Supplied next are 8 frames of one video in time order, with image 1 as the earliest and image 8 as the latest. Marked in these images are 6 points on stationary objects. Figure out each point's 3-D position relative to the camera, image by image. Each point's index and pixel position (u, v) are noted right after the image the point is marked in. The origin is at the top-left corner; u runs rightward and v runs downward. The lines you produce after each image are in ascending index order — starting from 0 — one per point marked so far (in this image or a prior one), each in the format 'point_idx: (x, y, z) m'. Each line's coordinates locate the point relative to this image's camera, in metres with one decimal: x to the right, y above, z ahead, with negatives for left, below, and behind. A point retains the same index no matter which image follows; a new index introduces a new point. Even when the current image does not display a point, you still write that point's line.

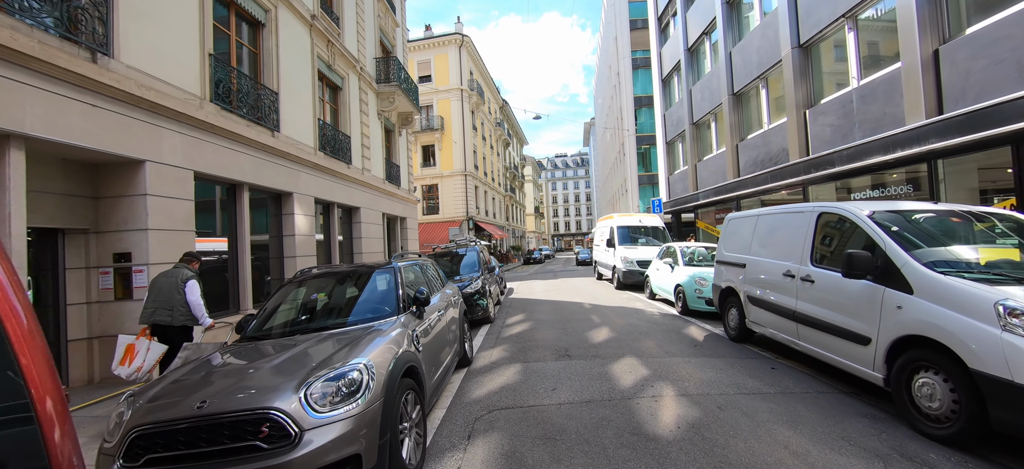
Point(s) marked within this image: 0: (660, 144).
0: (+7.6, +4.6, +18.5) m
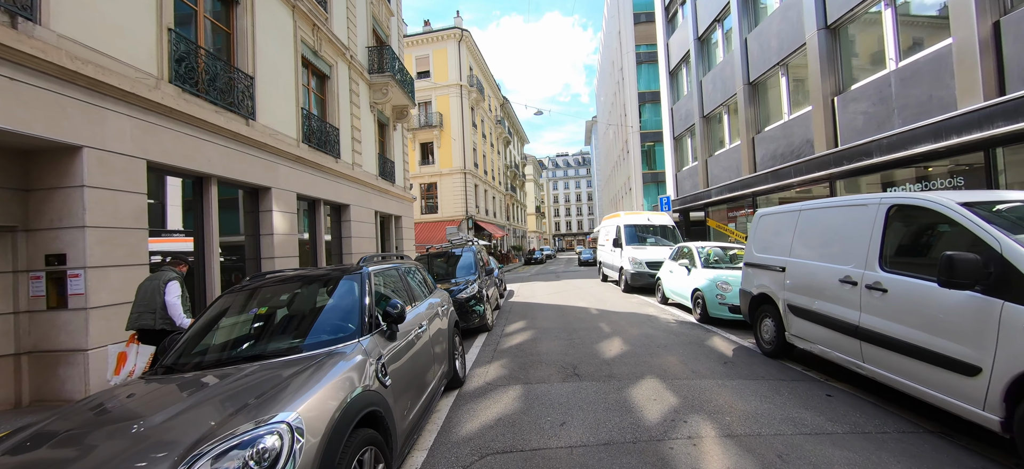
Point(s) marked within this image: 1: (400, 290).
0: (+7.6, +4.7, +17.7) m
1: (-1.2, -0.6, +4.0) m
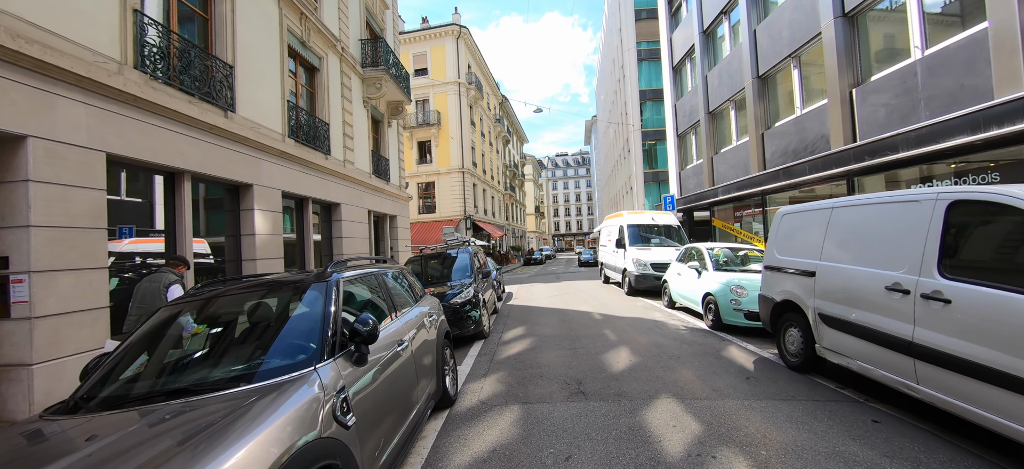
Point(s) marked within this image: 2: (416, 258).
0: (+7.6, +4.7, +17.2) m
1: (-1.3, -0.6, +3.5) m
2: (-2.3, -0.6, +8.8) m
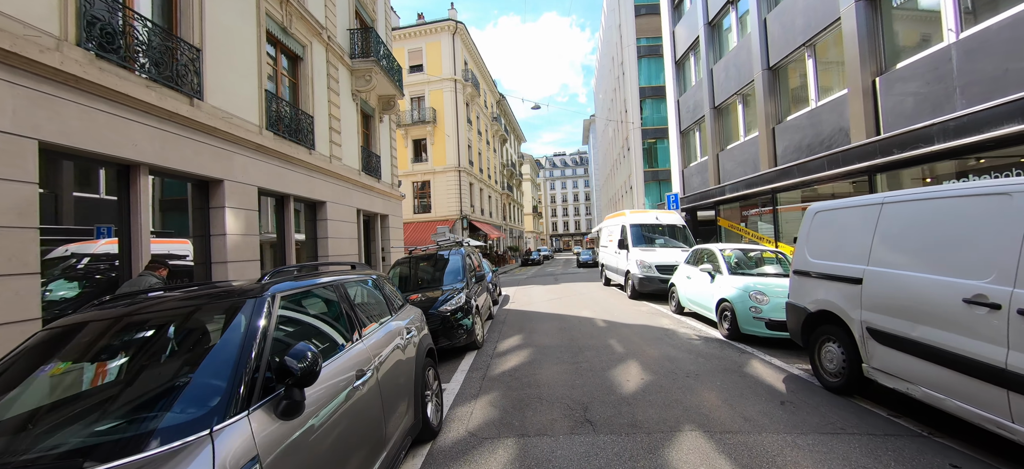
0: (+7.5, +4.7, +16.7) m
1: (-1.3, -0.6, +2.9) m
2: (-2.4, -0.6, +8.2) m
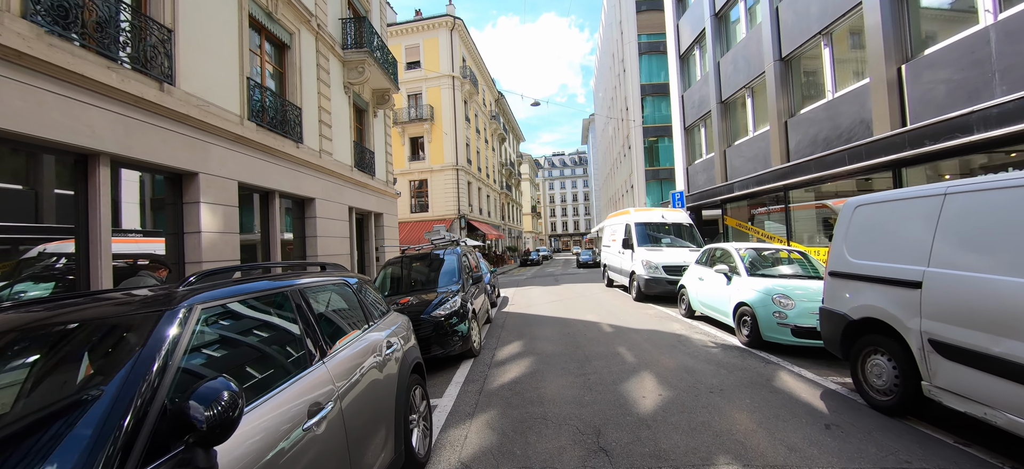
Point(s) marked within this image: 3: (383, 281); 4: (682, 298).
0: (+7.4, +4.7, +16.2) m
1: (-1.3, -0.6, +2.4) m
2: (-2.4, -0.5, +7.7) m
3: (-2.5, -0.9, +7.1) m
4: (+3.7, -1.4, +7.7) m
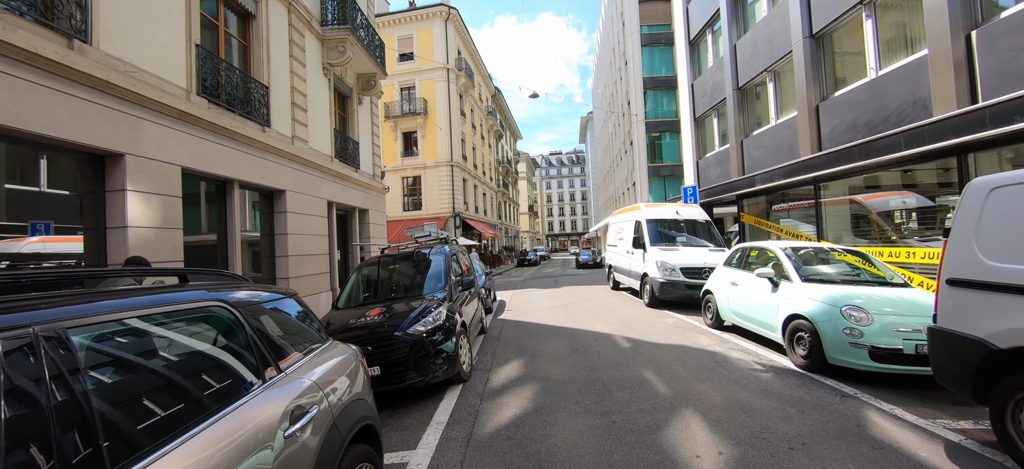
0: (+7.3, +4.7, +15.1) m
1: (-1.3, -0.5, +1.3) m
2: (-2.5, -0.5, +6.5) m
3: (-2.6, -0.8, +5.9) m
4: (+3.6, -1.3, +6.7) m
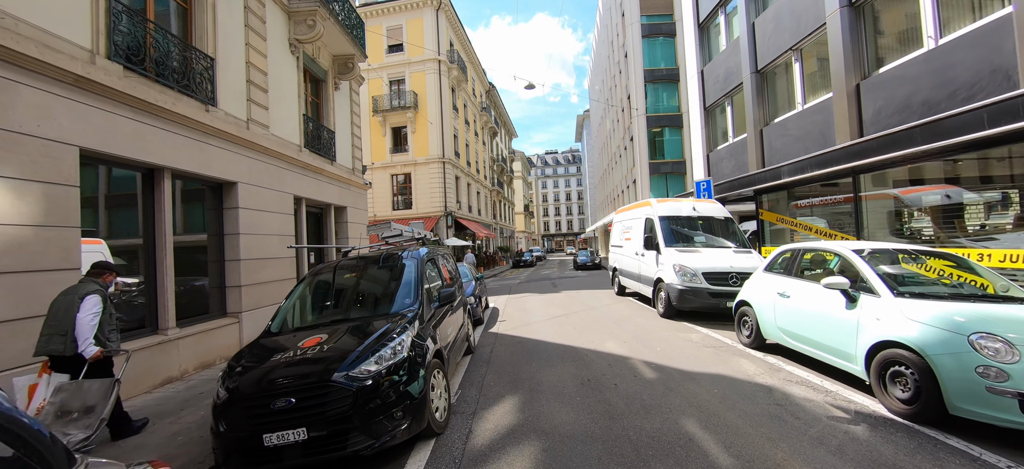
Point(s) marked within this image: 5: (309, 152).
0: (+7.1, +4.7, +14.0) m
1: (-1.3, -0.5, 0.0) m
2: (-2.6, -0.5, +5.3) m
3: (-2.7, -0.8, +4.7) m
4: (+3.5, -1.3, +5.5) m
5: (-5.5, +2.2, +9.8) m
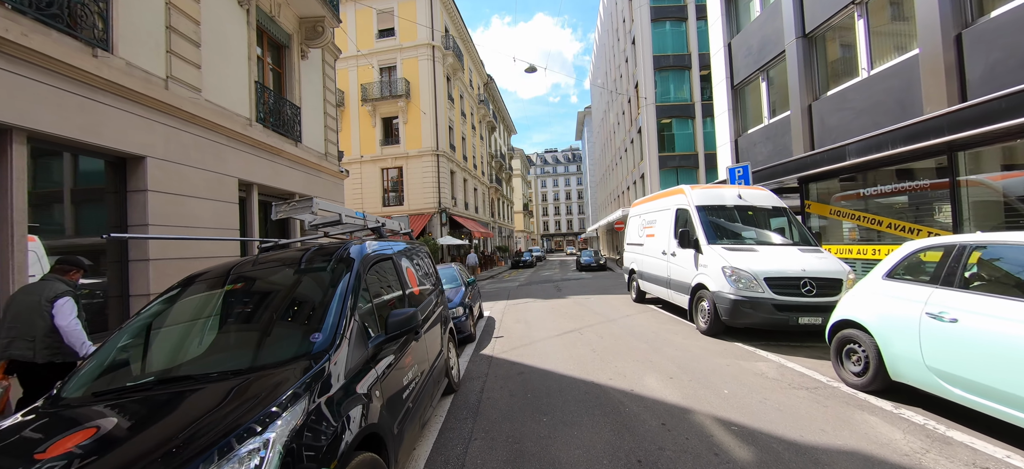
0: (+7.1, +4.8, +12.3) m
1: (-1.3, -0.4, -1.7) m
2: (-2.6, -0.3, +3.5) m
3: (-2.7, -0.7, +2.9) m
4: (+3.5, -1.2, +3.8) m
5: (-5.5, +2.3, +8.0) m
